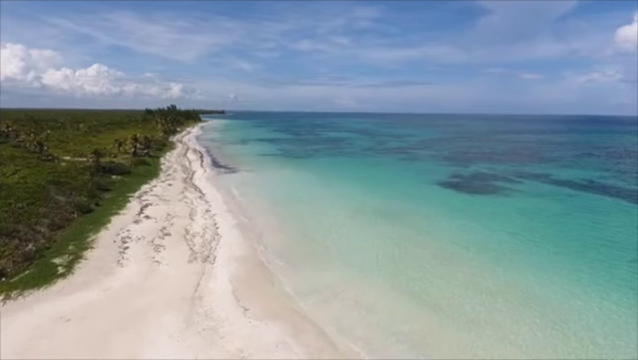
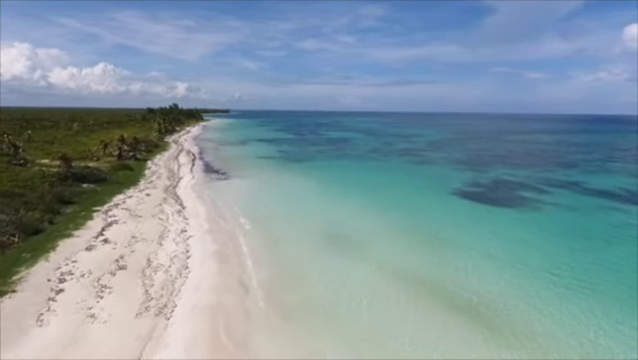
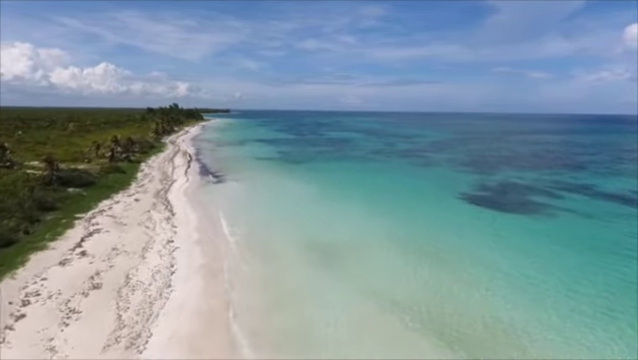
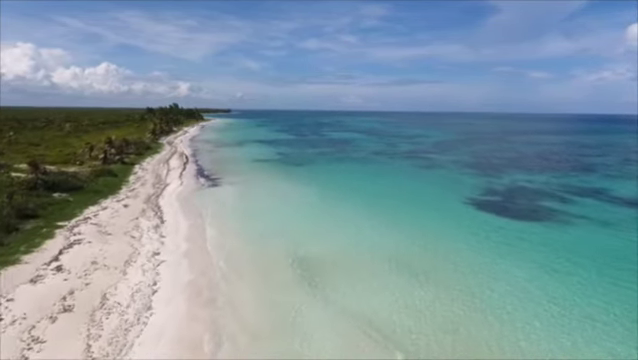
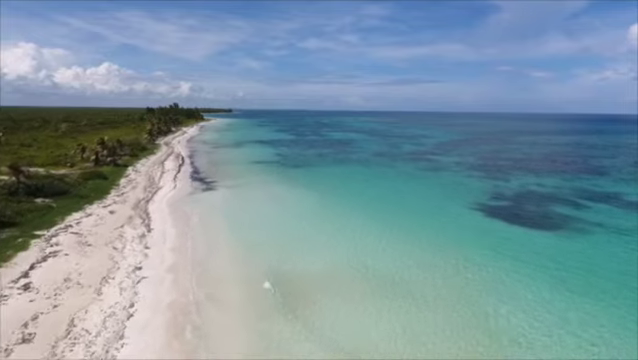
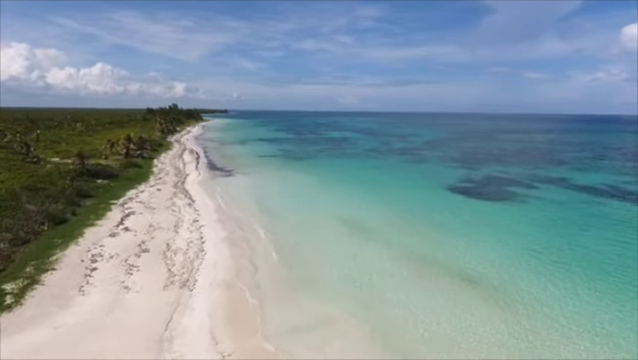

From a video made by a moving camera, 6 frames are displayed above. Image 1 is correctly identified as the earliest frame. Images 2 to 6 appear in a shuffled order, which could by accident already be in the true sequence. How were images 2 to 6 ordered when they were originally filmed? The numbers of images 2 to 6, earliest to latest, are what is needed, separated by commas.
6, 2, 3, 4, 5
